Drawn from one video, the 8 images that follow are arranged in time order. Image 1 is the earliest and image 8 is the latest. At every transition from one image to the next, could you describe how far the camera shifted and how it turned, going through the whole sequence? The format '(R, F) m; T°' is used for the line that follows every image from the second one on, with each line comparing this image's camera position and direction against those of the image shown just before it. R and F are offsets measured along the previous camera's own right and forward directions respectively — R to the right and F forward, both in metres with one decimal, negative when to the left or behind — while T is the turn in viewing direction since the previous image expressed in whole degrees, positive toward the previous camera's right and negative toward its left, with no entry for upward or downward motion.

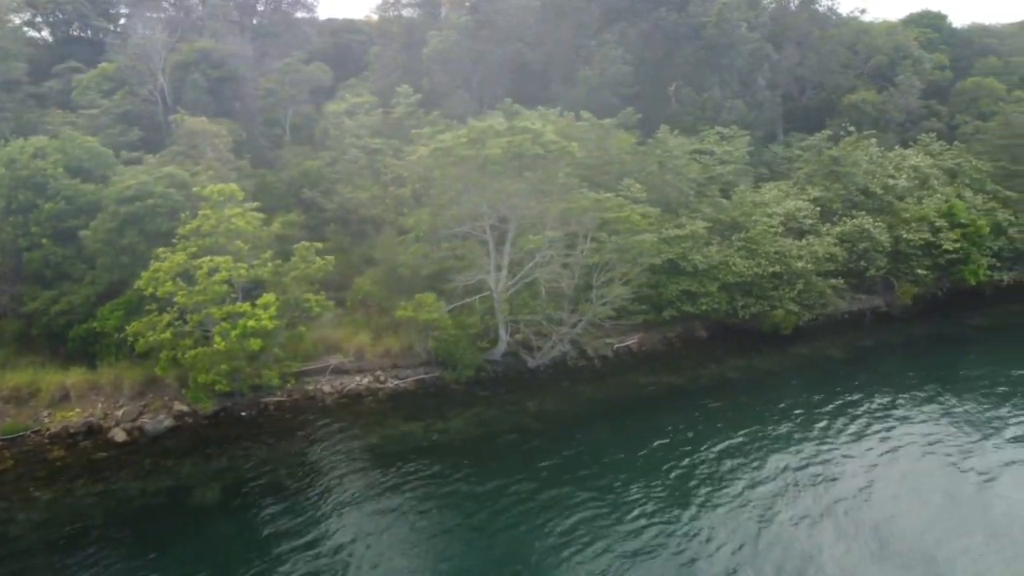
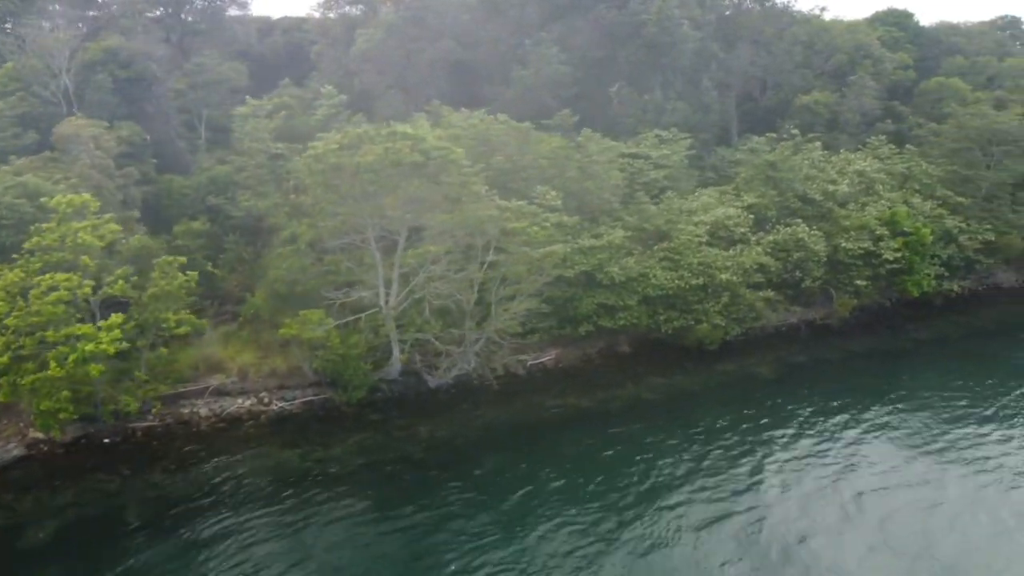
(+2.2, +1.5) m; 0°
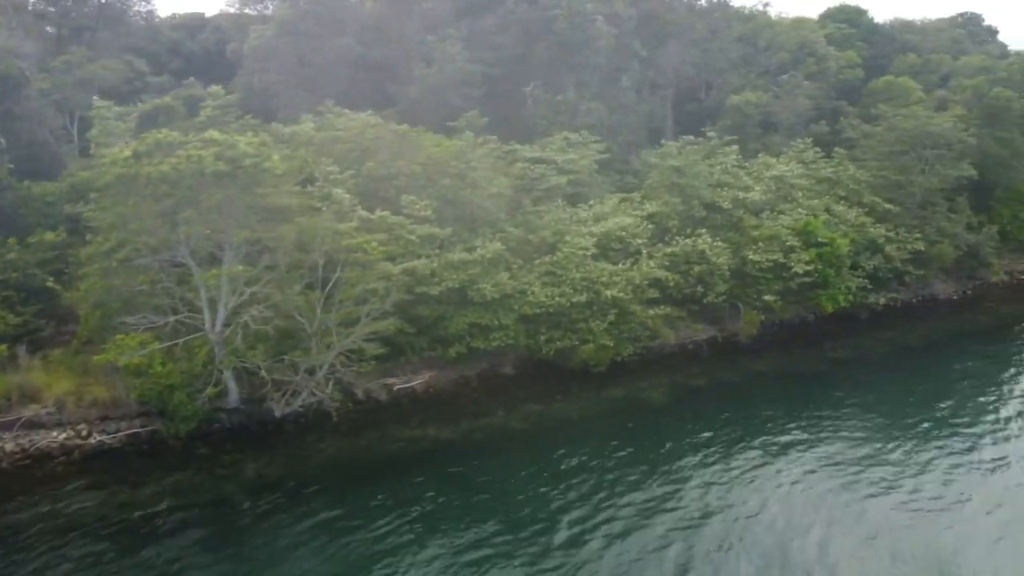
(+3.0, +2.1) m; 0°
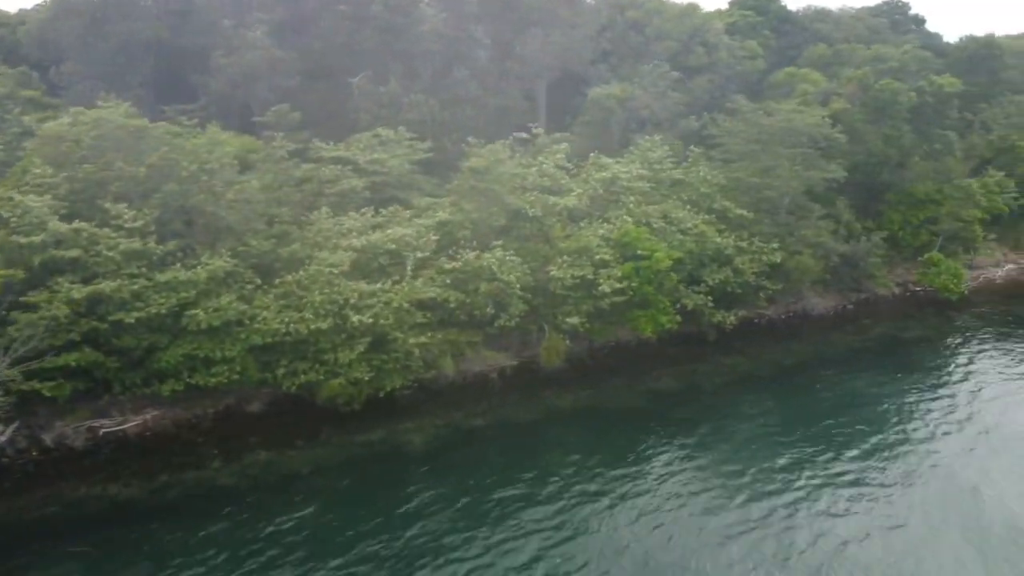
(+5.2, +3.6) m; 0°
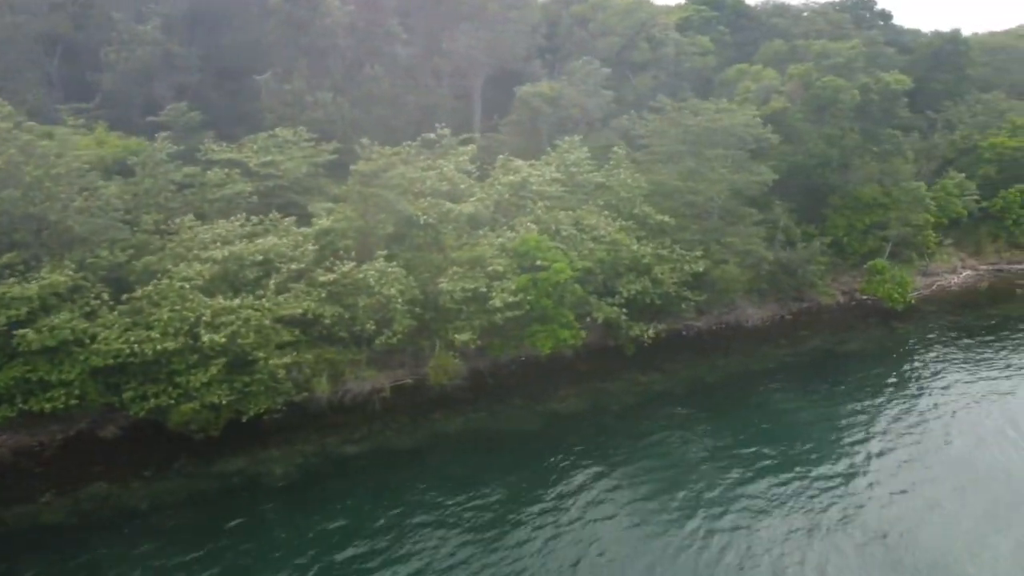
(+2.4, +1.7) m; 0°
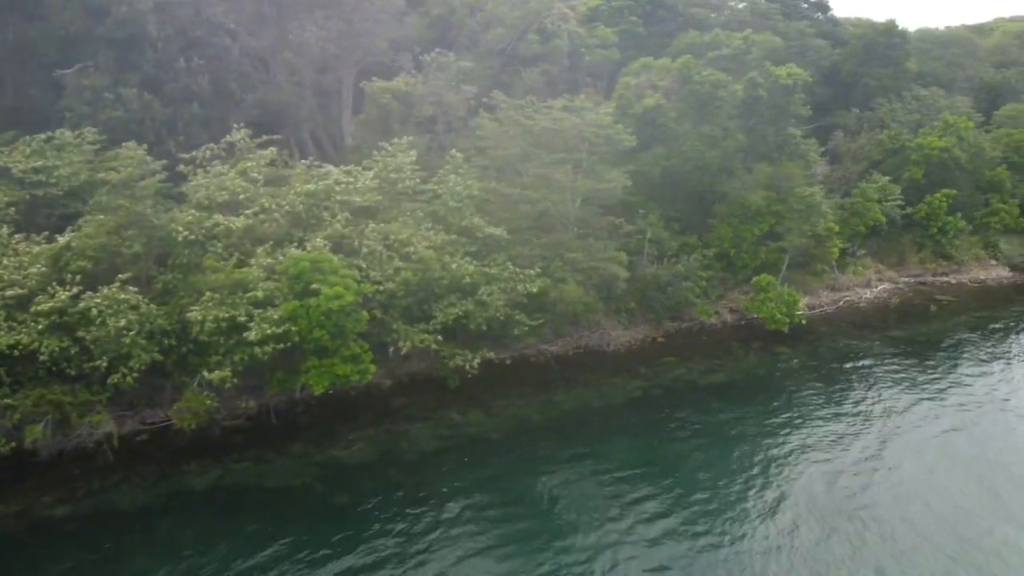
(+4.3, +3.1) m; 0°
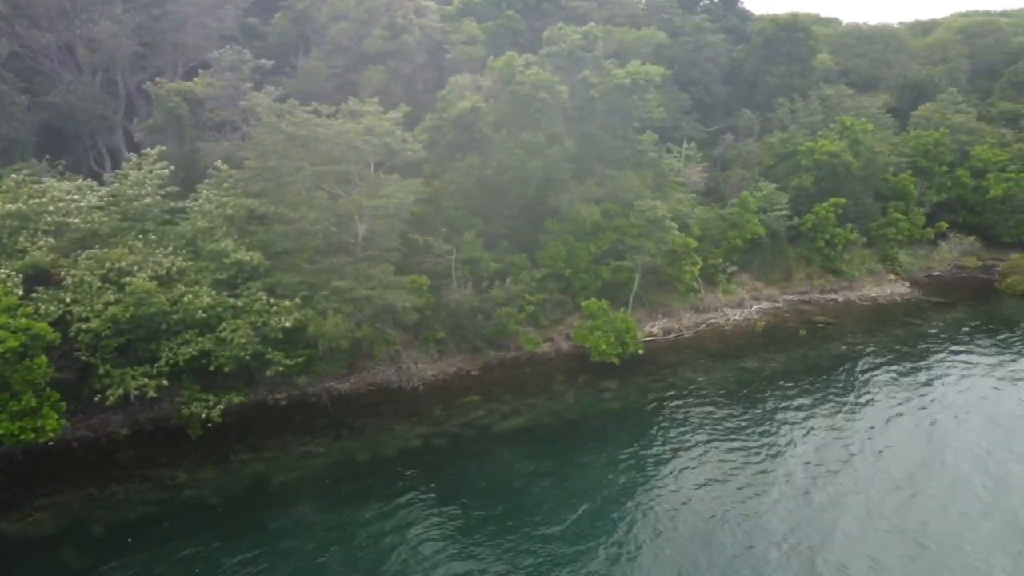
(+4.6, +3.0) m; 0°
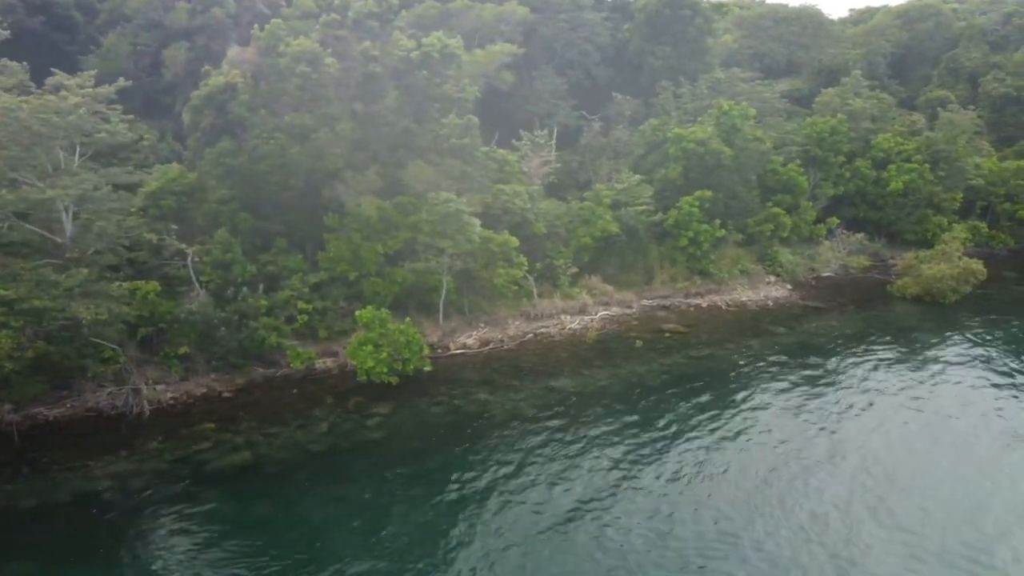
(+4.6, +3.4) m; 0°
